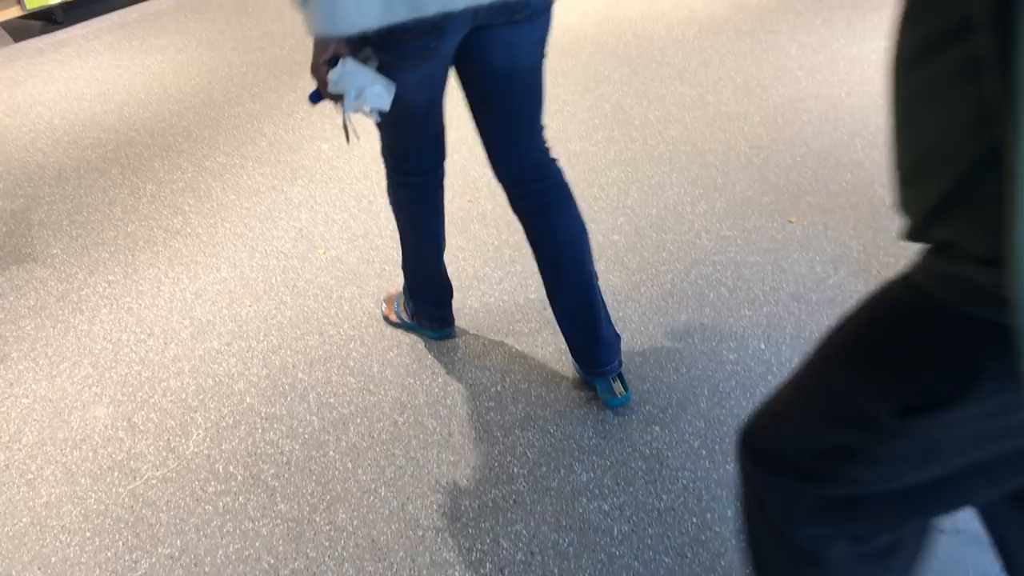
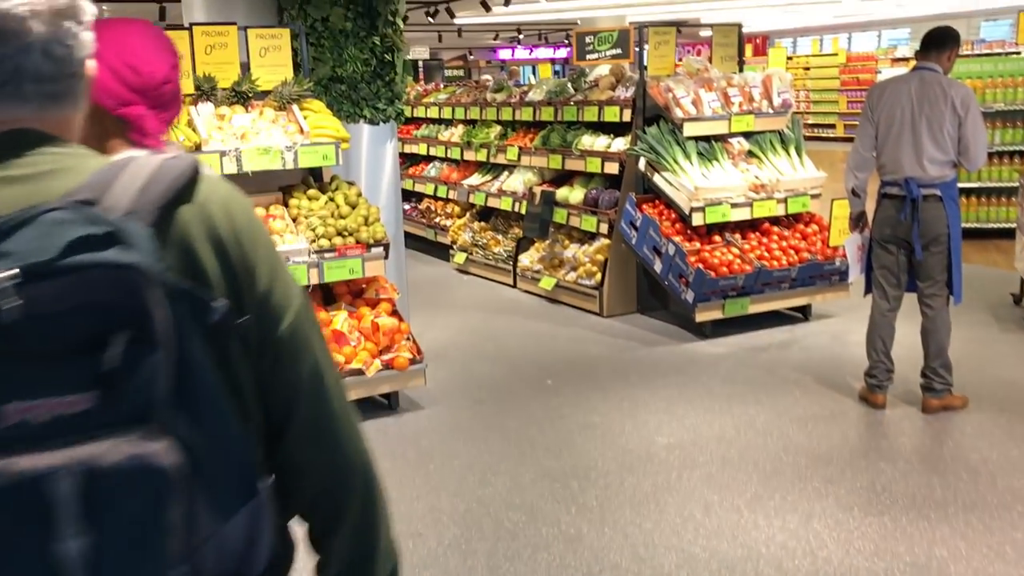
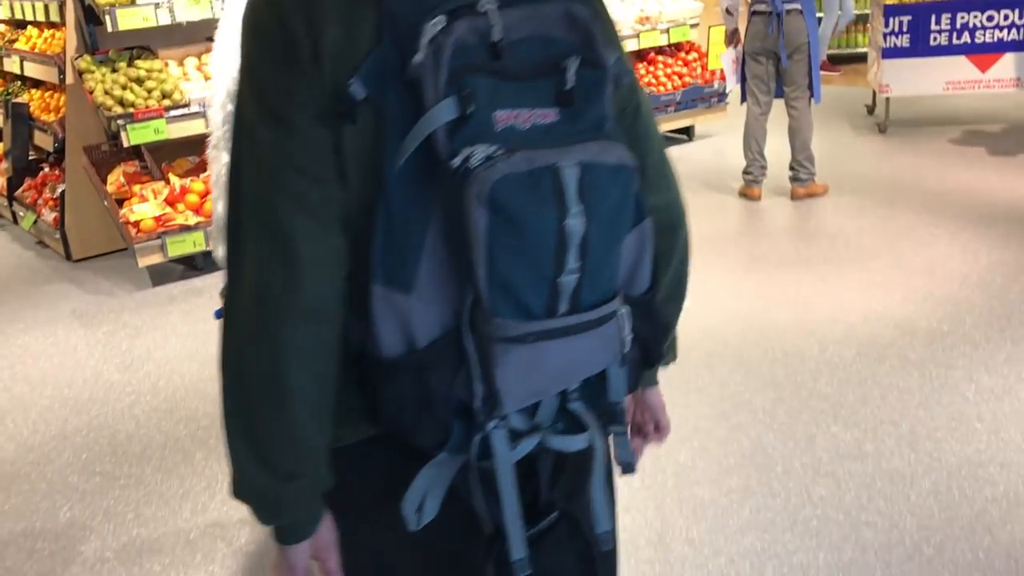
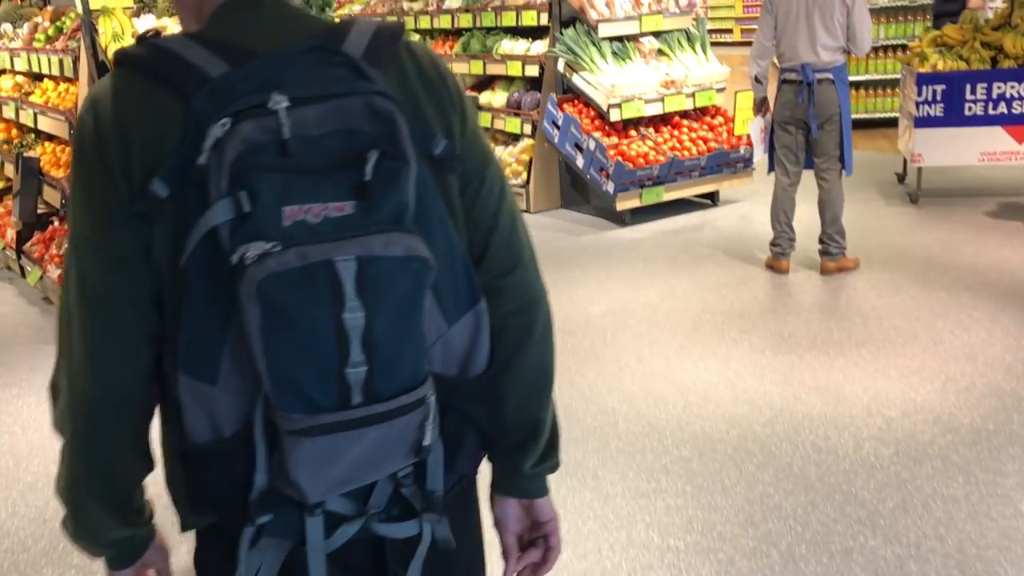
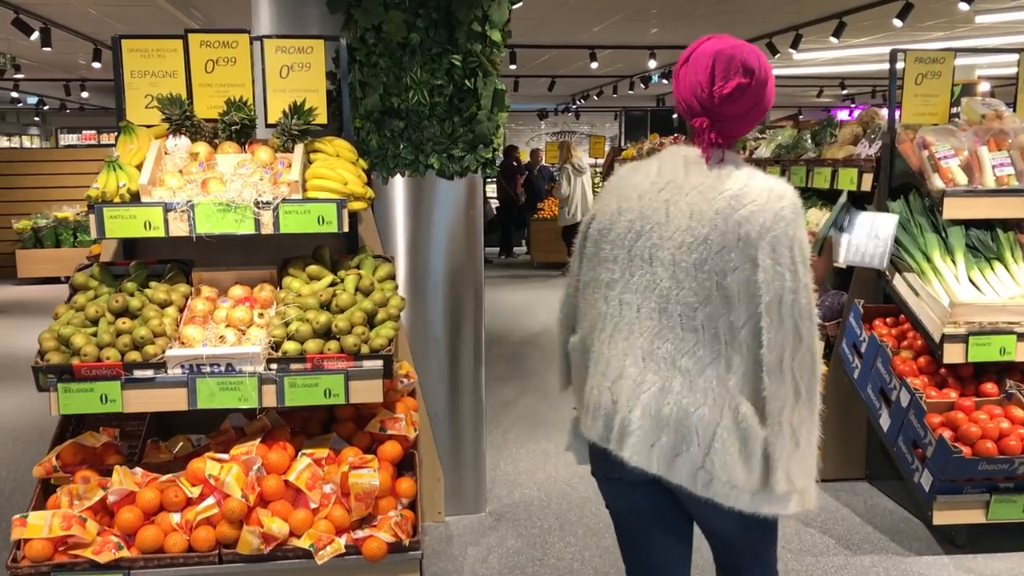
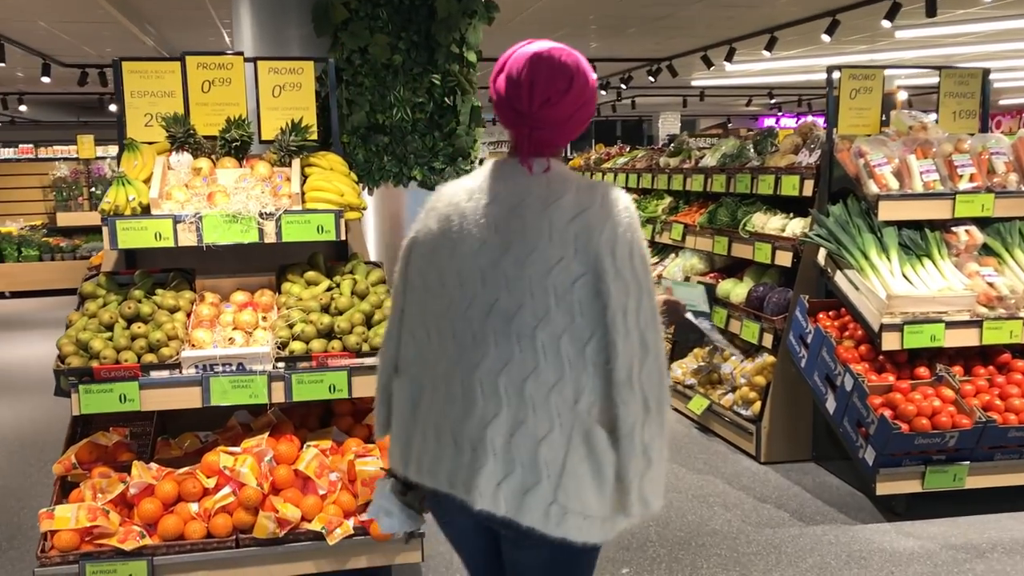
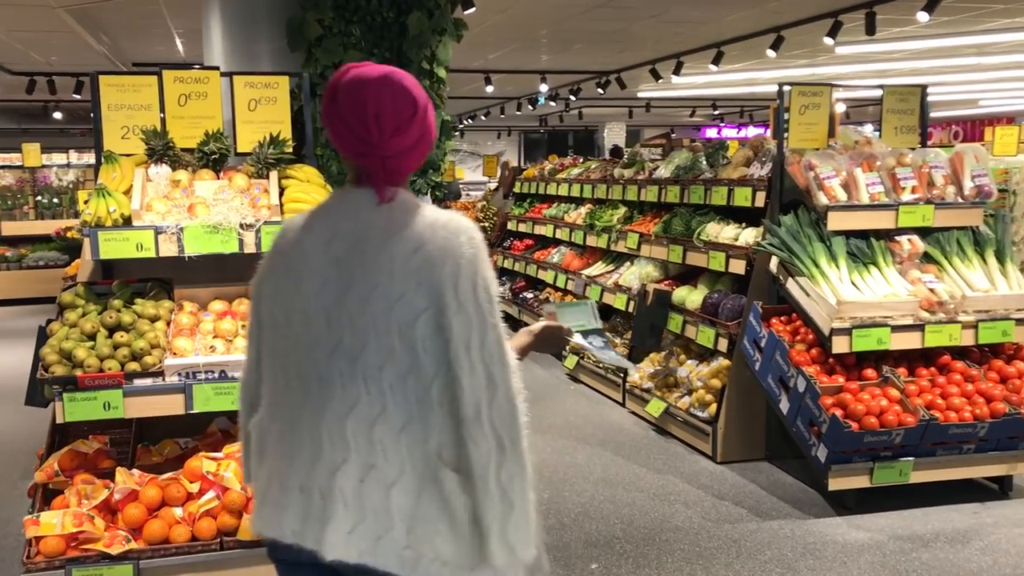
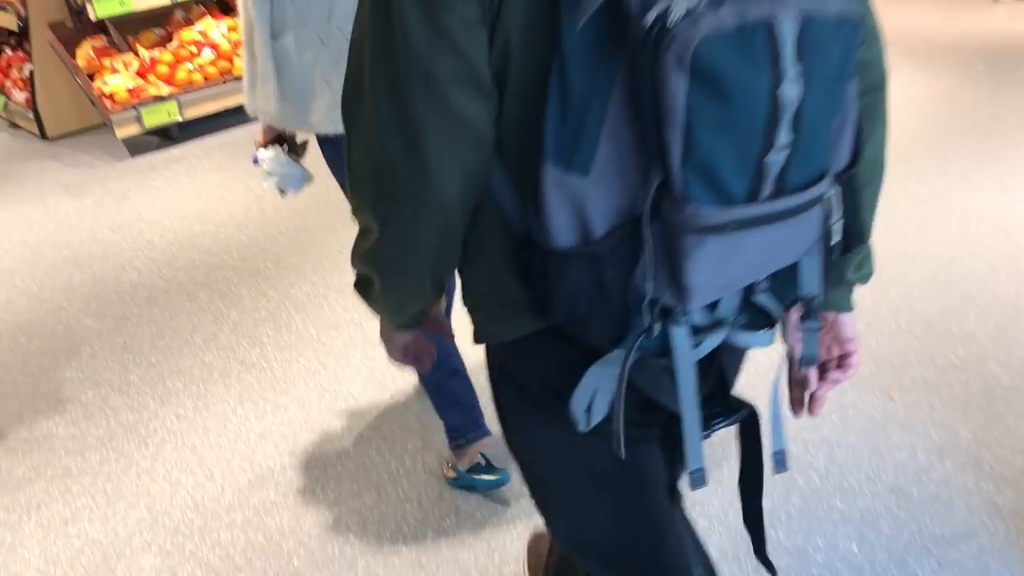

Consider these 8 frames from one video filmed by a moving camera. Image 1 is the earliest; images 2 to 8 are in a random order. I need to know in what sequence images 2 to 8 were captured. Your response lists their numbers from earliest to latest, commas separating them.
8, 3, 4, 2, 7, 6, 5
